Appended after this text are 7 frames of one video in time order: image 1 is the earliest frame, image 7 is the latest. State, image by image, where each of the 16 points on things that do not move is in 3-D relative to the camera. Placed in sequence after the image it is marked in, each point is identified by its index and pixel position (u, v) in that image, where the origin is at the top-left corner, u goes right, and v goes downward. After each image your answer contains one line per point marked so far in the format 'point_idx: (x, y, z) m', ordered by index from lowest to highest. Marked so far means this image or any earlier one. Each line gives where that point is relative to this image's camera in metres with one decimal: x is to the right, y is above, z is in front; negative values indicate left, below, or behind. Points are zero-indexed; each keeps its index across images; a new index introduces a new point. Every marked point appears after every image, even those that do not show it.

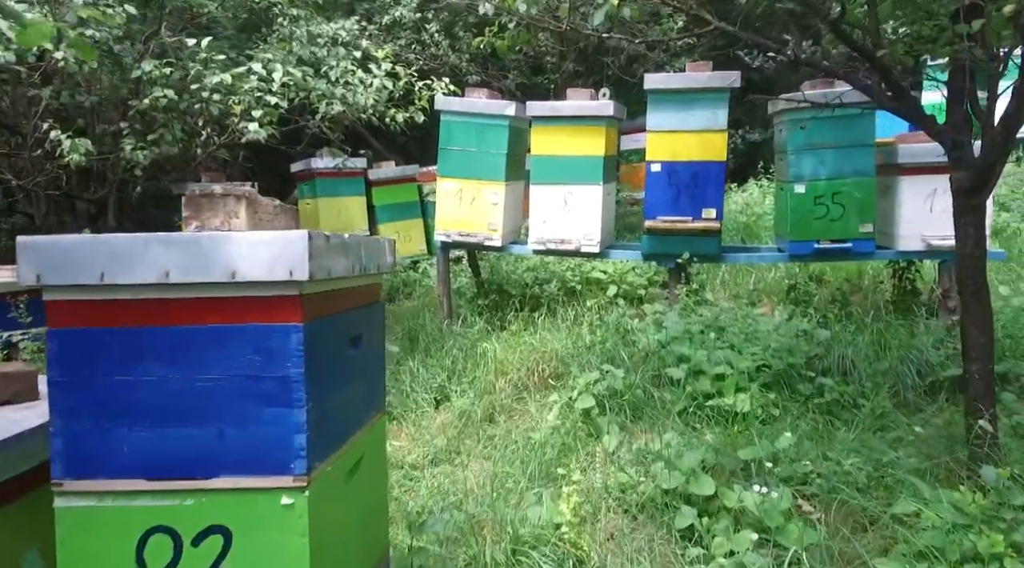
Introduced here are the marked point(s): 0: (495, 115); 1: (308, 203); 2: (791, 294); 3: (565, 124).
0: (-0.1, +0.9, +4.8) m
1: (-1.6, +0.7, +7.0) m
2: (+1.6, -0.1, +5.1) m
3: (+0.3, +0.9, +4.8) m
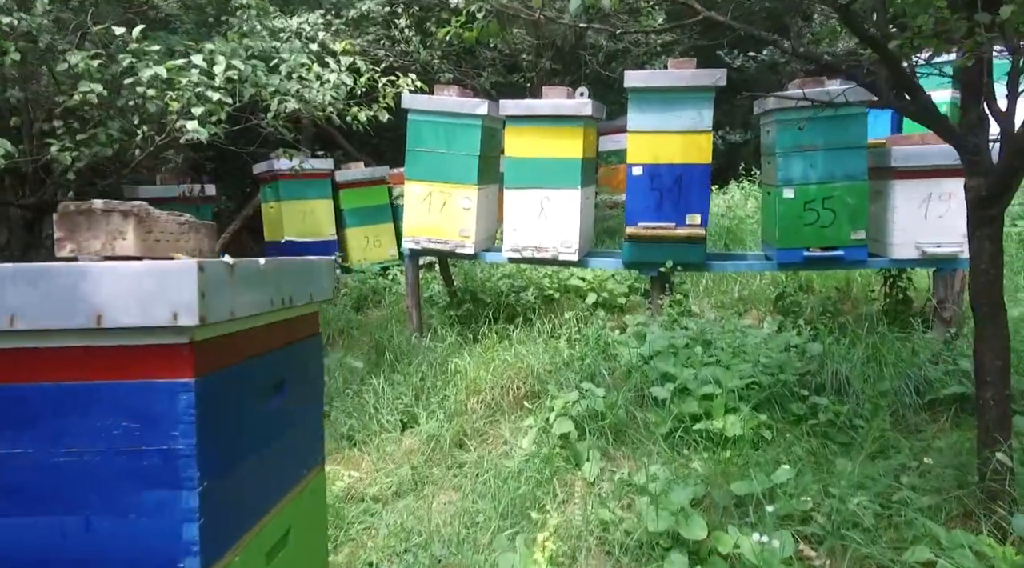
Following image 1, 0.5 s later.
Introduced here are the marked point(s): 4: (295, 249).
0: (-0.2, +0.9, +4.5) m
1: (-1.8, +0.6, +6.7) m
2: (+1.5, -0.1, +4.9) m
3: (+0.1, +0.8, +4.5) m
4: (-1.7, +0.3, +6.7) m
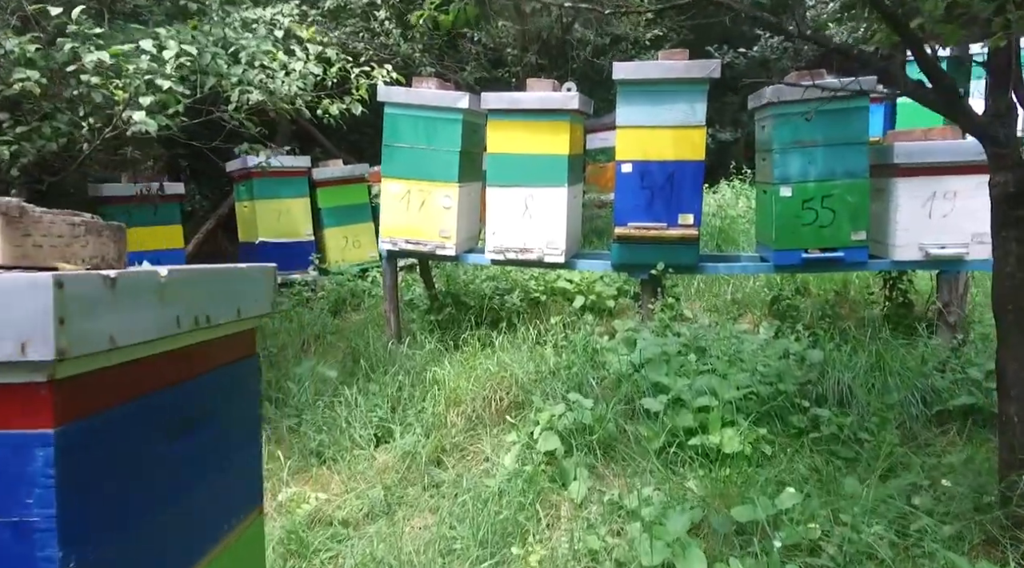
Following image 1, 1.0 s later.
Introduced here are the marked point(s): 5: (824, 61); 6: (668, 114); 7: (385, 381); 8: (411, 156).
0: (-0.3, +0.9, +4.3) m
1: (-1.9, +0.6, +6.4) m
2: (+1.4, -0.1, +4.7) m
3: (+0.1, +0.8, +4.3) m
4: (-1.8, +0.3, +6.4) m
5: (+3.2, +2.3, +9.0) m
6: (+0.7, +0.8, +4.1) m
7: (-0.6, -0.4, +4.0) m
8: (-0.5, +0.6, +4.4) m
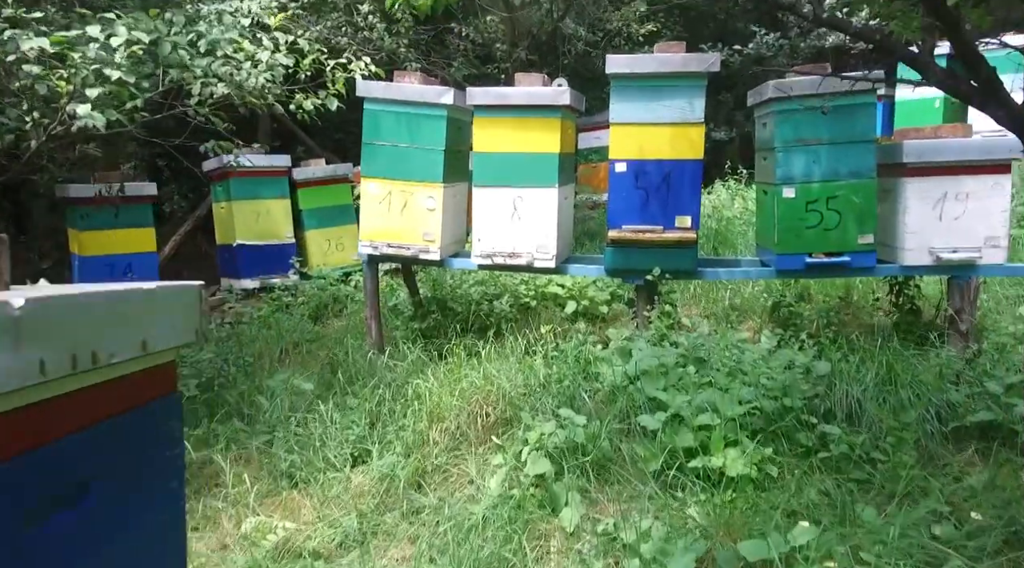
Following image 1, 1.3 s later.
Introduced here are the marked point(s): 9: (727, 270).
0: (-0.4, +0.8, +4.1) m
1: (-2.0, +0.5, +6.2) m
2: (+1.3, -0.2, +4.4) m
3: (0.0, +0.8, +4.0) m
4: (-1.9, +0.2, +6.2) m
5: (+3.1, +2.3, +8.8) m
6: (+0.7, +0.8, +3.8) m
7: (-0.6, -0.5, +3.7) m
8: (-0.6, +0.6, +4.2) m
9: (+1.0, +0.1, +4.1) m
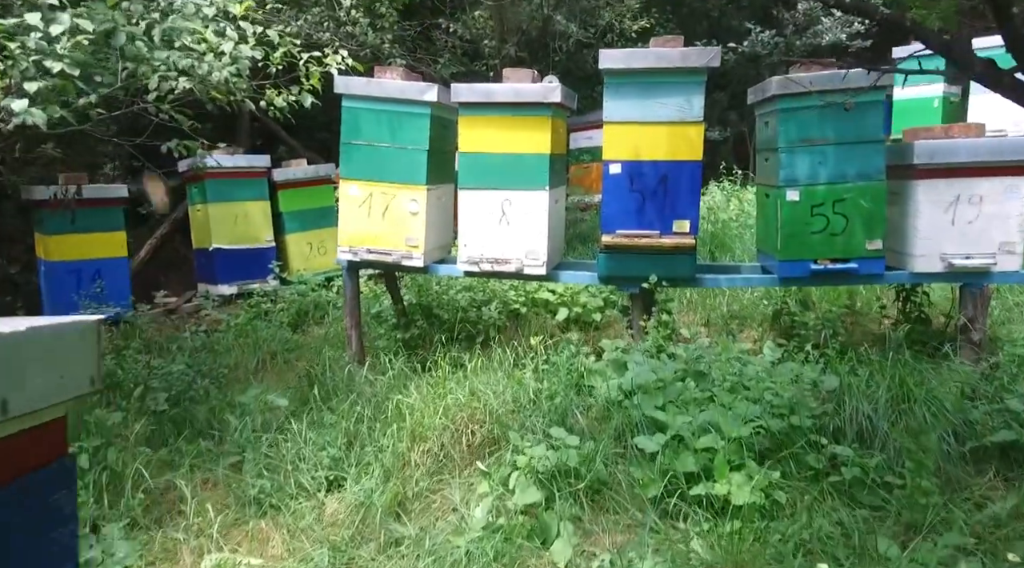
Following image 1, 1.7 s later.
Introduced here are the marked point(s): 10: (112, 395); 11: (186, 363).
0: (-0.4, +0.8, +3.8) m
1: (-2.1, +0.5, +5.9) m
2: (+1.3, -0.2, +4.2) m
3: (-0.1, +0.7, +3.8) m
4: (-1.9, +0.2, +5.9) m
5: (+3.0, +2.2, +8.6) m
6: (+0.6, +0.7, +3.6) m
7: (-0.7, -0.5, +3.5) m
8: (-0.6, +0.6, +3.9) m
9: (+0.9, 0.0, +3.9) m
10: (-2.0, -0.6, +4.5) m
11: (-1.8, -0.4, +4.8) m
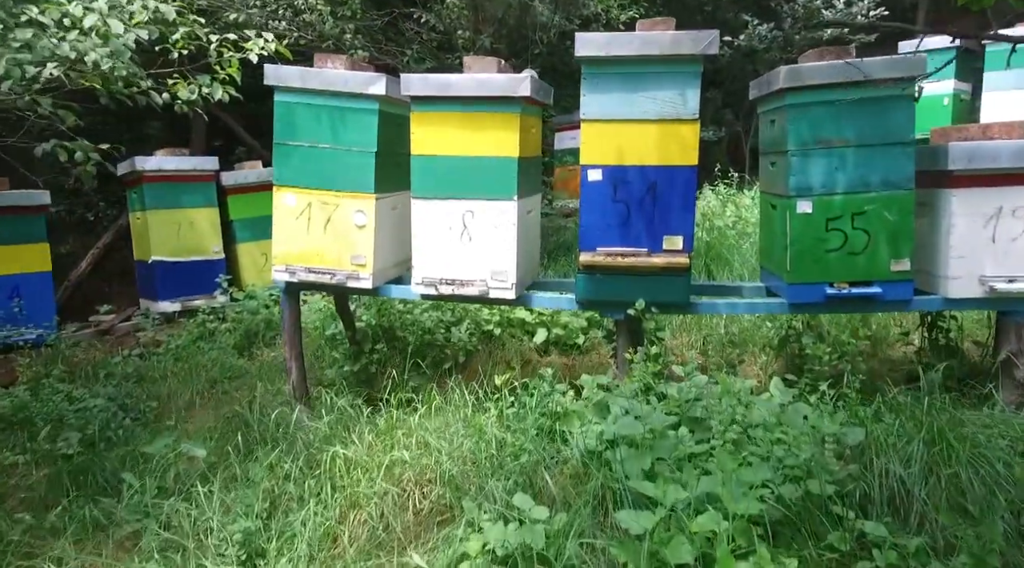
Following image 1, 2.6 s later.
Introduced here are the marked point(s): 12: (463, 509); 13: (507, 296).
0: (-0.6, +0.7, +3.2) m
1: (-2.3, +0.4, +5.3) m
2: (+1.1, -0.3, +3.7) m
3: (-0.2, +0.6, +3.2) m
4: (-2.1, +0.1, +5.3) m
5: (+2.8, +2.1, +8.1) m
6: (+0.5, +0.6, +3.0) m
7: (-0.8, -0.6, +2.9) m
8: (-0.8, +0.5, +3.3) m
9: (+0.8, -0.1, +3.3) m
10: (-2.2, -0.7, +3.9) m
11: (-1.9, -0.5, +4.2) m
12: (-0.1, -0.6, +2.6) m
13: (0.0, 0.0, +3.3) m
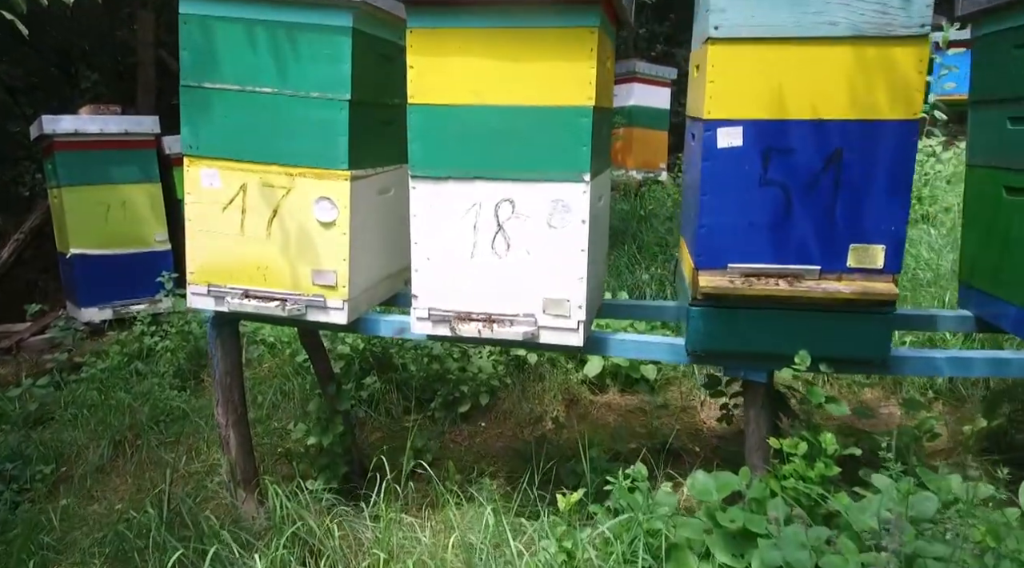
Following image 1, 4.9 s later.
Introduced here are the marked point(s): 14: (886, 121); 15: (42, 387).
0: (-0.4, +0.6, +1.9) m
1: (-2.1, +0.4, +4.0) m
2: (+1.3, -0.4, +2.3) m
3: (0.0, +0.5, +1.9) m
4: (-1.9, +0.1, +4.0) m
5: (+3.0, +2.2, +6.6) m
6: (+0.6, +0.5, +1.7) m
7: (-0.7, -0.7, +1.6) m
8: (-0.6, +0.4, +2.0) m
9: (+1.0, -0.2, +2.0) m
10: (-2.0, -0.7, +2.6) m
11: (-1.8, -0.6, +2.9) m
12: (0.0, -0.8, +1.3) m
13: (+0.1, -0.1, +2.0) m
14: (+0.7, +0.3, +1.7) m
15: (-1.9, -0.4, +3.6) m
